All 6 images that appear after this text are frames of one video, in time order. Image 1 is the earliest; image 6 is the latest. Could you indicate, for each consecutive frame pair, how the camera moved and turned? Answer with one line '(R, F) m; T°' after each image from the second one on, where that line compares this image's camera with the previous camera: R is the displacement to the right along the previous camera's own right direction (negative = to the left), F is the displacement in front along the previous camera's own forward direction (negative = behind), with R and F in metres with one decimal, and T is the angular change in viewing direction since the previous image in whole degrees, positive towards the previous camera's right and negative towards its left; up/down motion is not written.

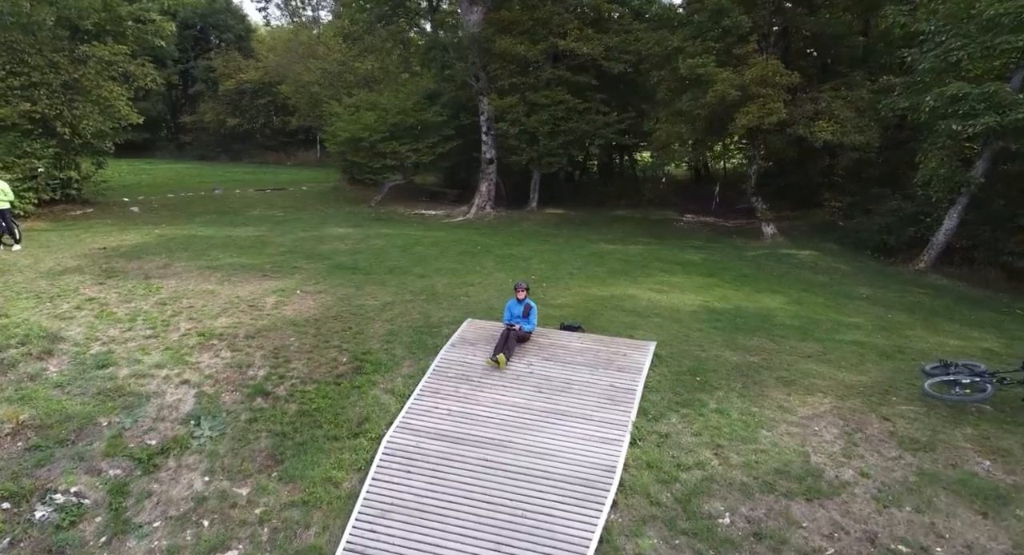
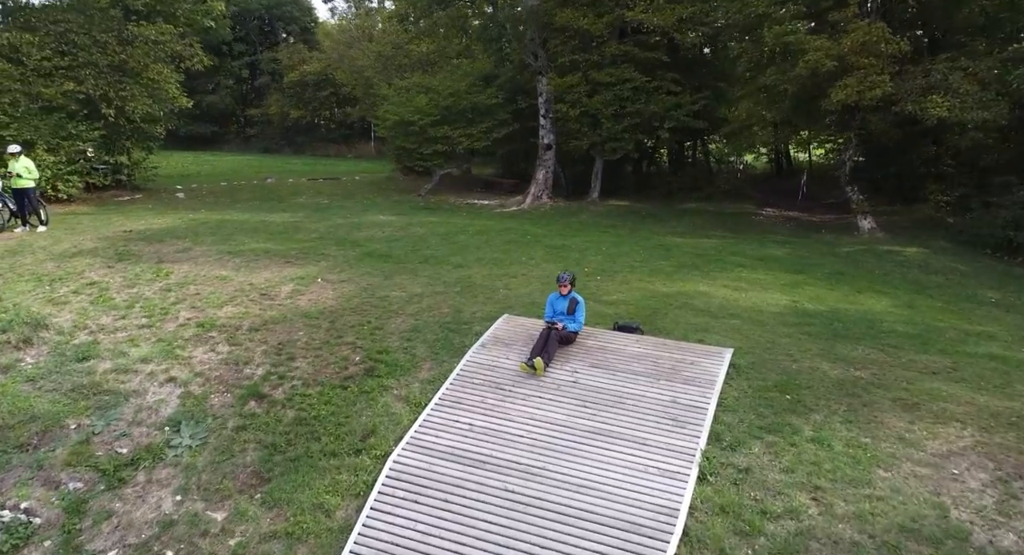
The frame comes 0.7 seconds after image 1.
(+0.3, +1.9) m; -6°
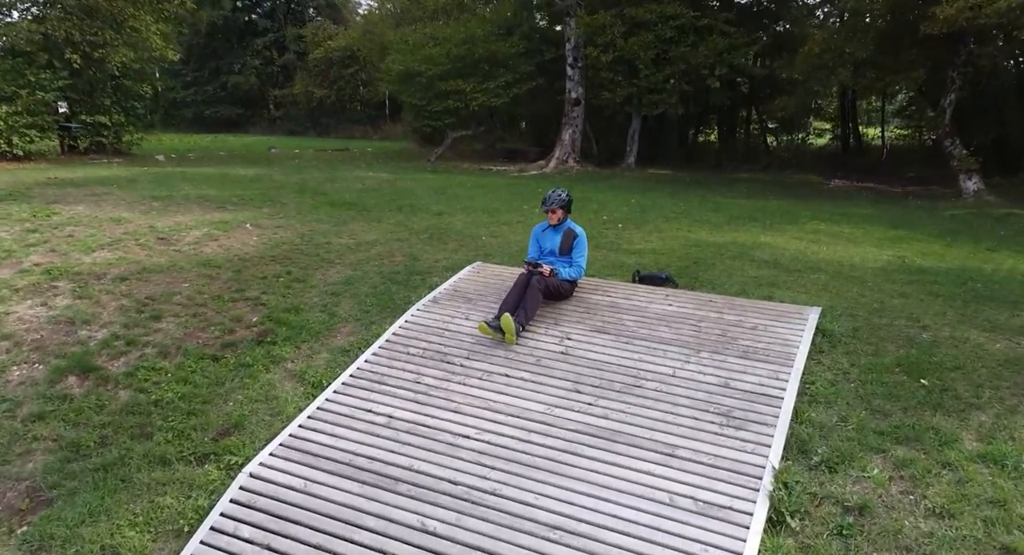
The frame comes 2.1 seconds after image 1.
(+0.7, +3.1) m; -4°
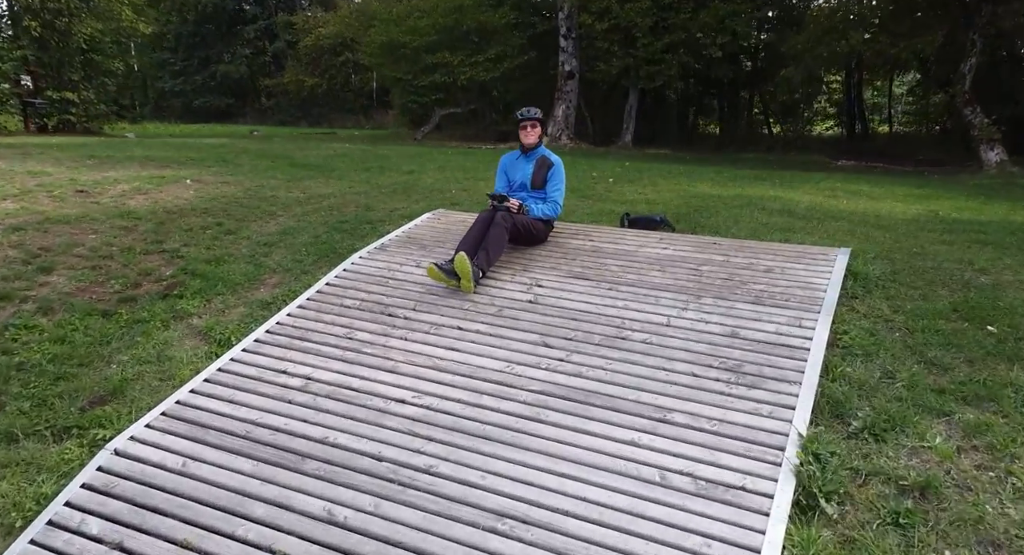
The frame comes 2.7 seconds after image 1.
(+0.3, +1.1) m; 0°
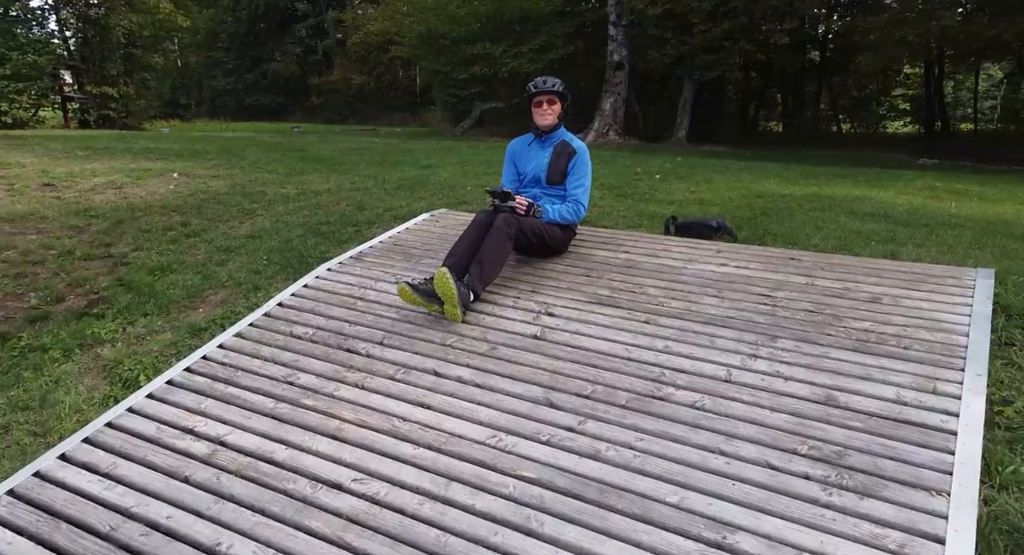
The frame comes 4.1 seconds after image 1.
(+0.2, +1.2) m; -4°
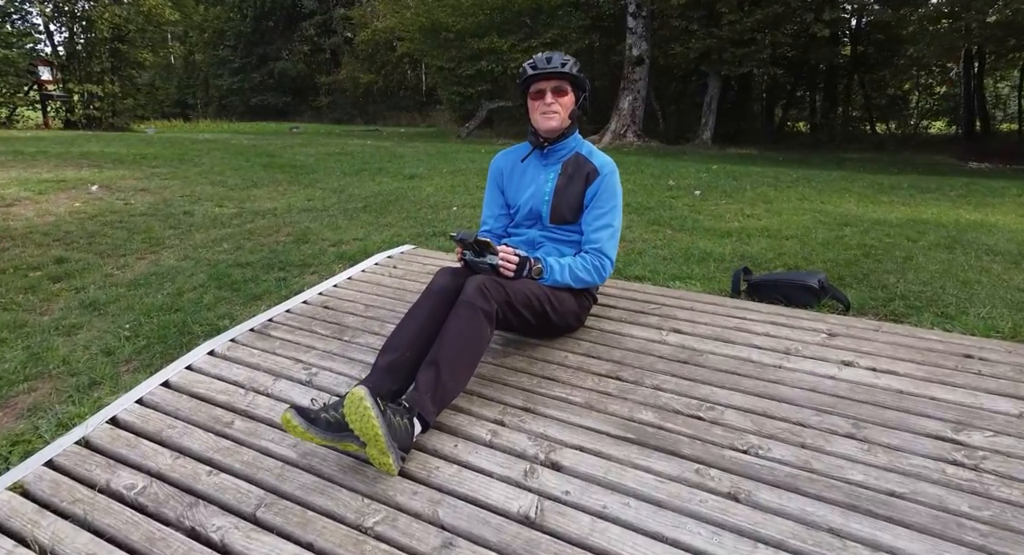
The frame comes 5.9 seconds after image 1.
(+0.1, +1.5) m; -1°
